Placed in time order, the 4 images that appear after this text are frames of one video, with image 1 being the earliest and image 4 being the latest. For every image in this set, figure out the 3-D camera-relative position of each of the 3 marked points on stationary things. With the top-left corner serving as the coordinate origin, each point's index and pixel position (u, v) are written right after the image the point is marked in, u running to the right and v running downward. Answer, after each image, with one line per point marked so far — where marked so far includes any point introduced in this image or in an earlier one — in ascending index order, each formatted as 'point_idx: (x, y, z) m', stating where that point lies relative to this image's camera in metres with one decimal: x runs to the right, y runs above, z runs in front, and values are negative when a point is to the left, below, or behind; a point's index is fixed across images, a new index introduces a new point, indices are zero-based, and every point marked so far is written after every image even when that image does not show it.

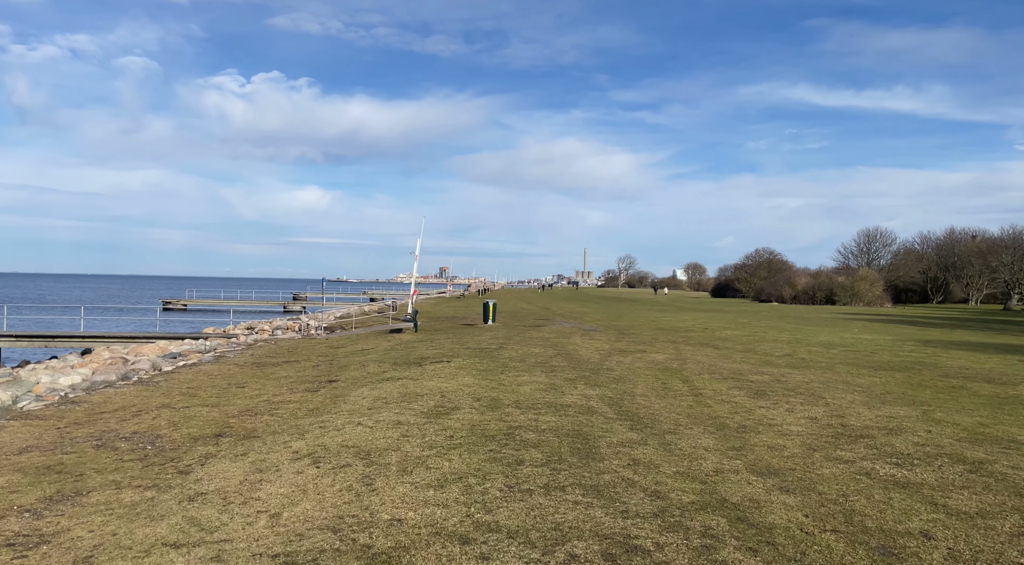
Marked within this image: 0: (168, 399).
0: (-5.4, -1.8, +11.7) m
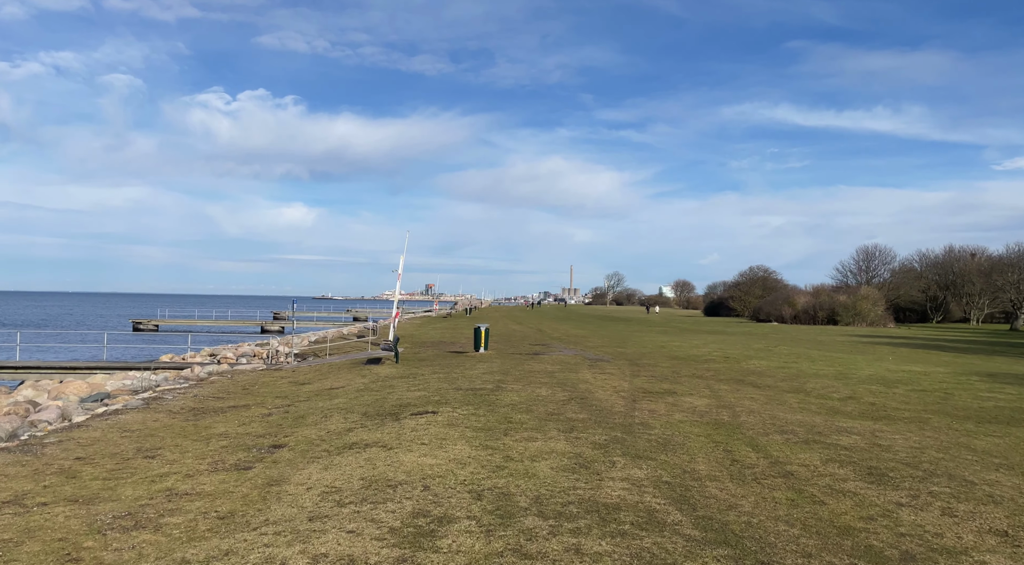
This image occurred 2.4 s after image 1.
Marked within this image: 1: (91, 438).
0: (-5.2, -2.2, +8.2) m
1: (-6.4, -2.4, +11.5) m
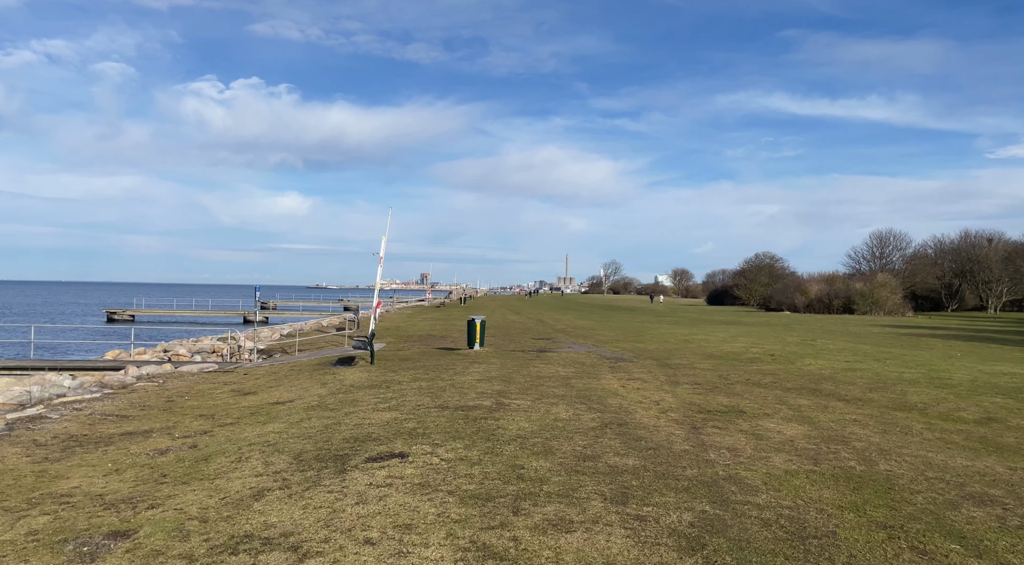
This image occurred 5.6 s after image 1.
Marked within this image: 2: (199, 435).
0: (-5.1, -2.0, +3.9) m
1: (-6.3, -2.1, +7.2) m
2: (-4.4, -2.1, +10.5) m
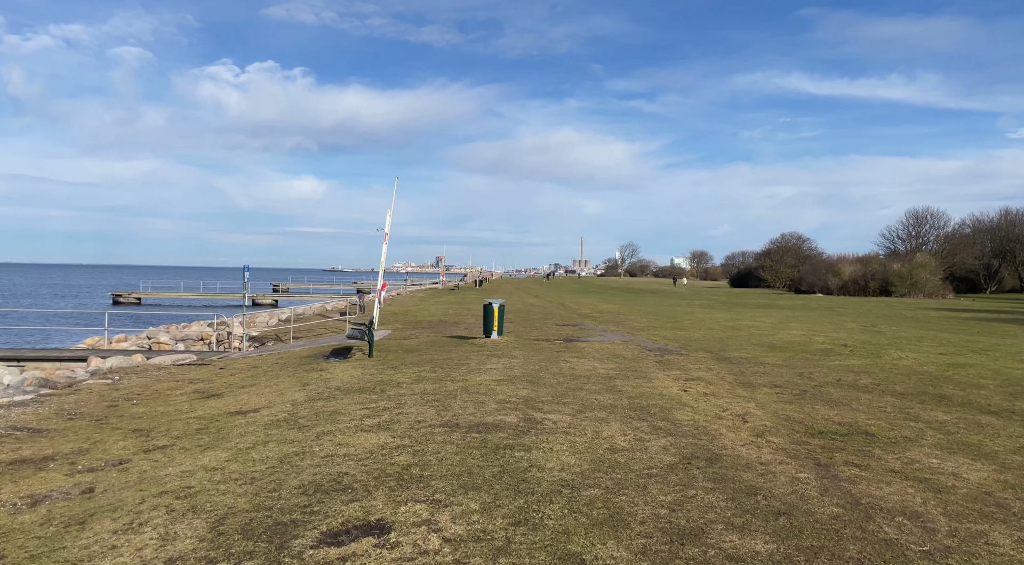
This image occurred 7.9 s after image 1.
0: (-4.9, -1.9, +0.9) m
1: (-6.0, -1.9, +4.2) m
2: (-4.0, -1.8, +7.5) m
